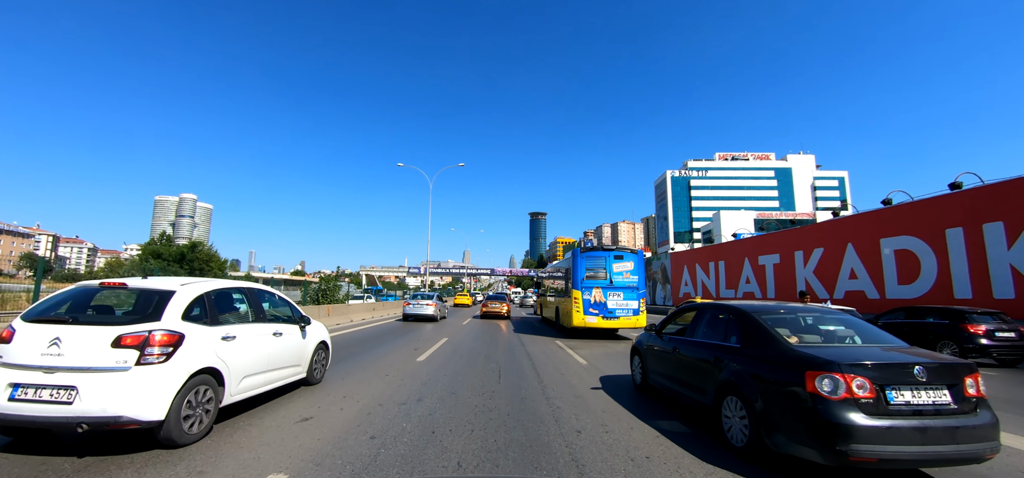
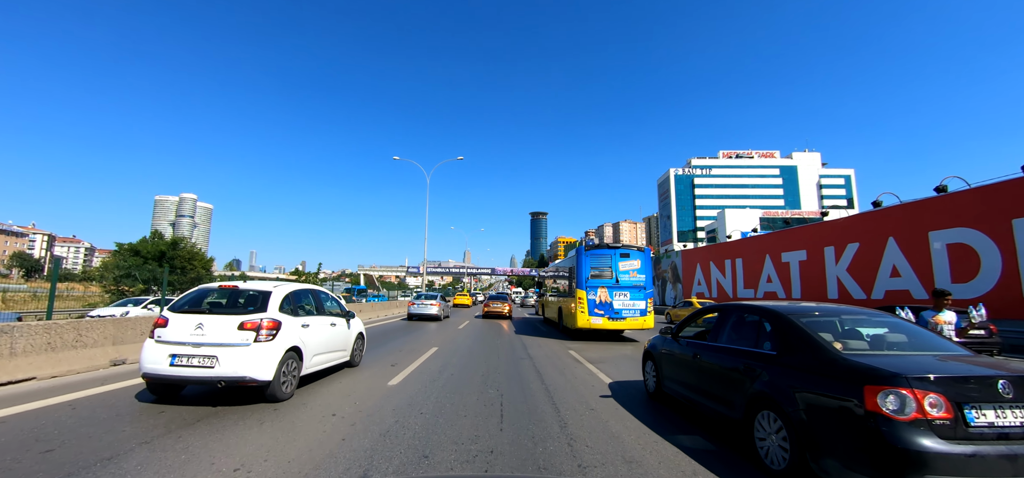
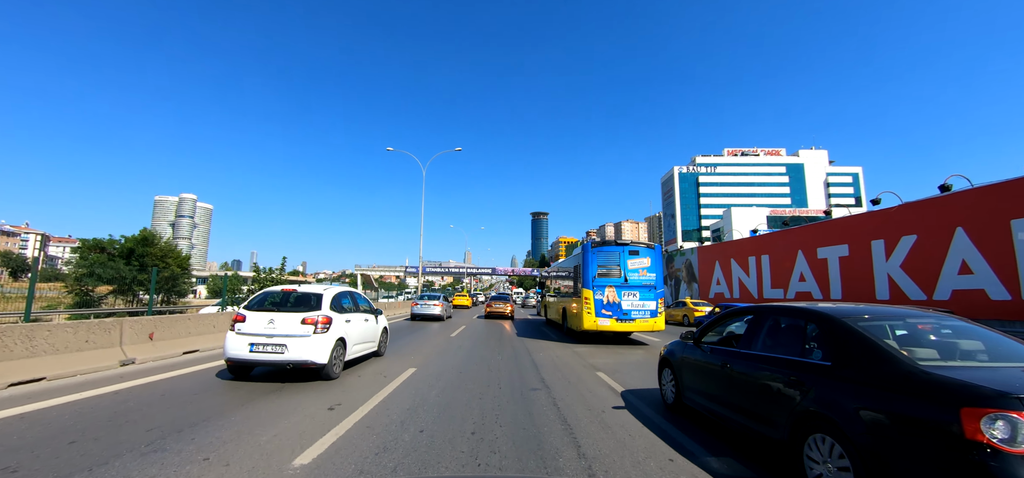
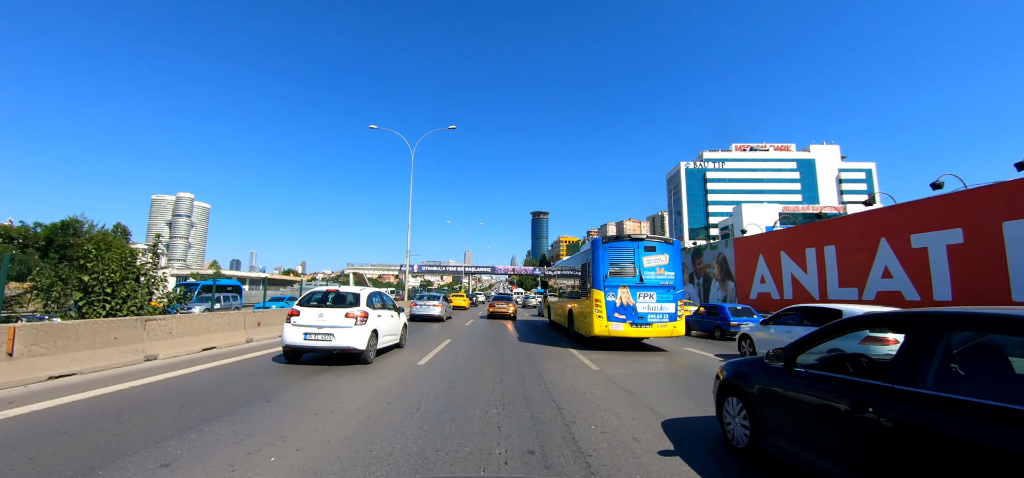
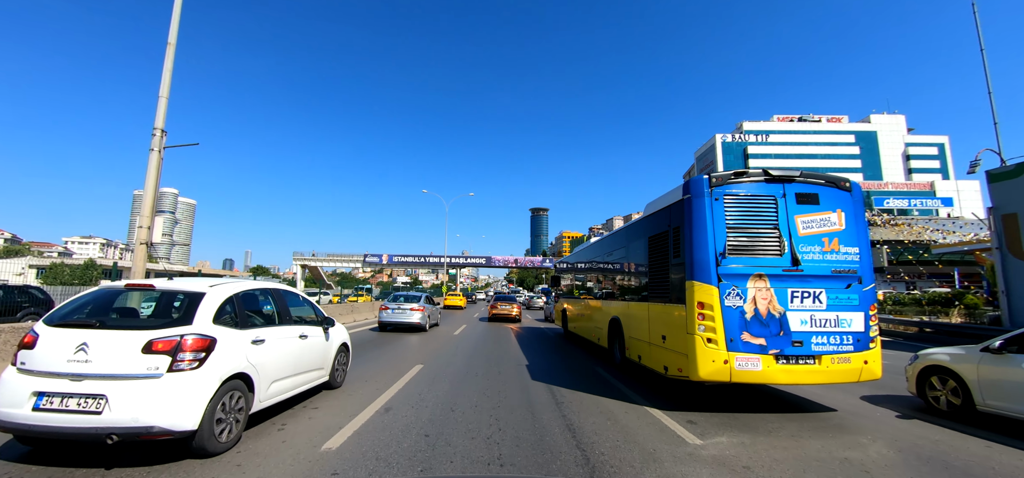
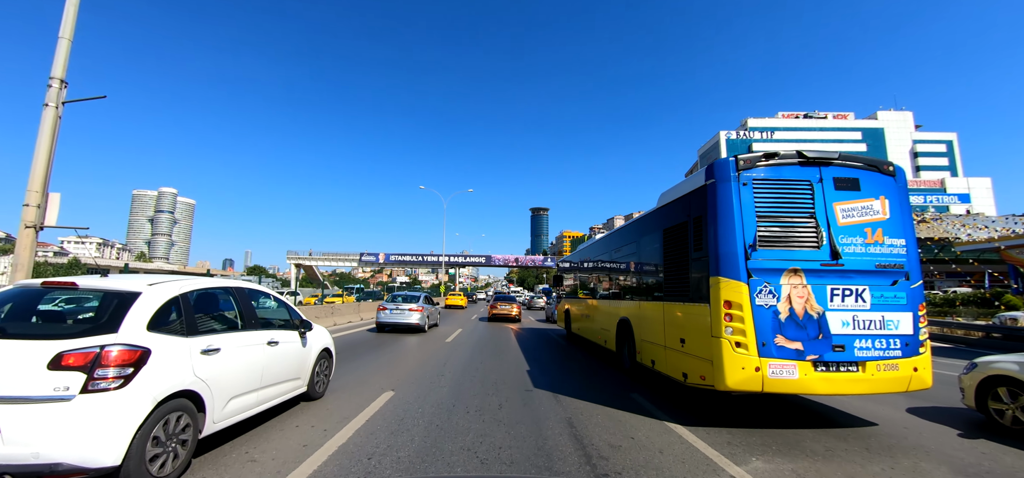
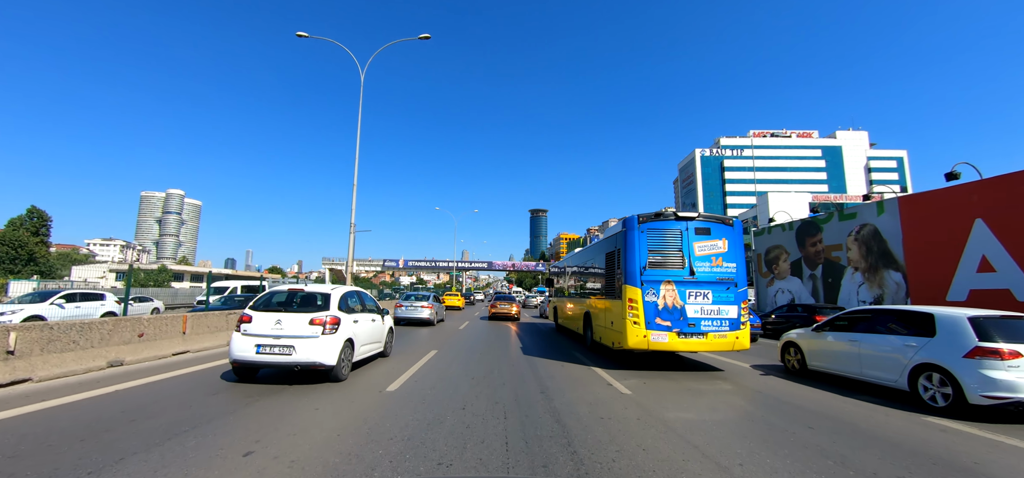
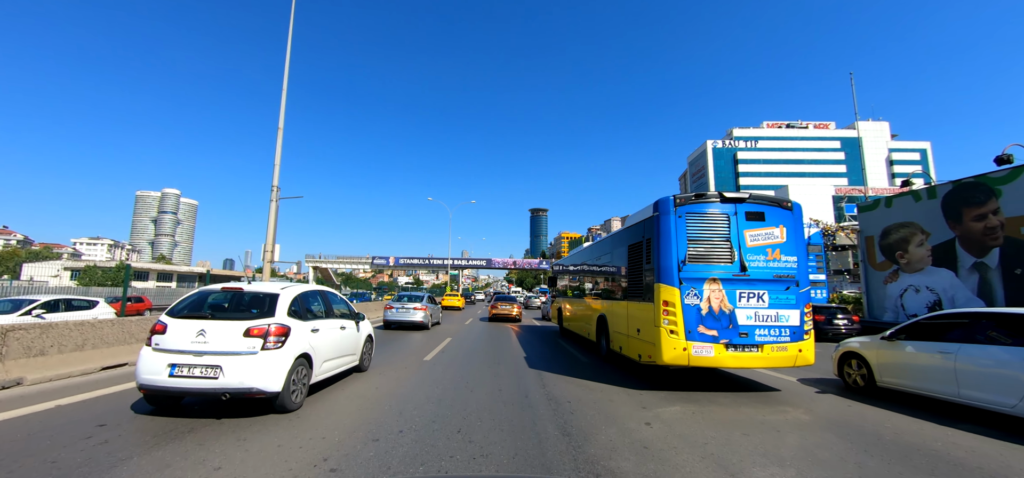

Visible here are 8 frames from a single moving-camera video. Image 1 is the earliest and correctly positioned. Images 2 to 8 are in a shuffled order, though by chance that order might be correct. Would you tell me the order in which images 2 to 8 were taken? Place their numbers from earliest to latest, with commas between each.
2, 3, 4, 7, 8, 5, 6
